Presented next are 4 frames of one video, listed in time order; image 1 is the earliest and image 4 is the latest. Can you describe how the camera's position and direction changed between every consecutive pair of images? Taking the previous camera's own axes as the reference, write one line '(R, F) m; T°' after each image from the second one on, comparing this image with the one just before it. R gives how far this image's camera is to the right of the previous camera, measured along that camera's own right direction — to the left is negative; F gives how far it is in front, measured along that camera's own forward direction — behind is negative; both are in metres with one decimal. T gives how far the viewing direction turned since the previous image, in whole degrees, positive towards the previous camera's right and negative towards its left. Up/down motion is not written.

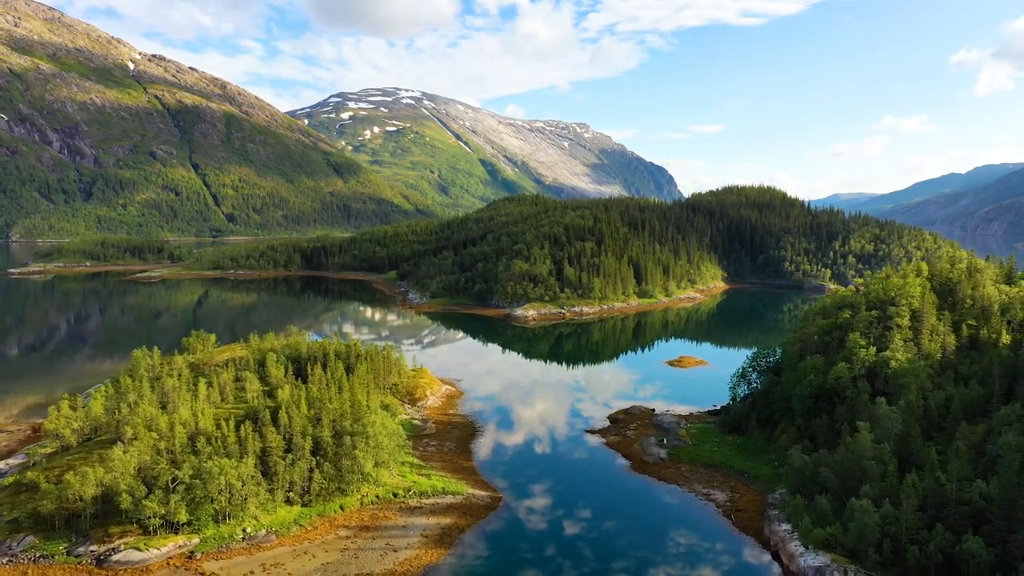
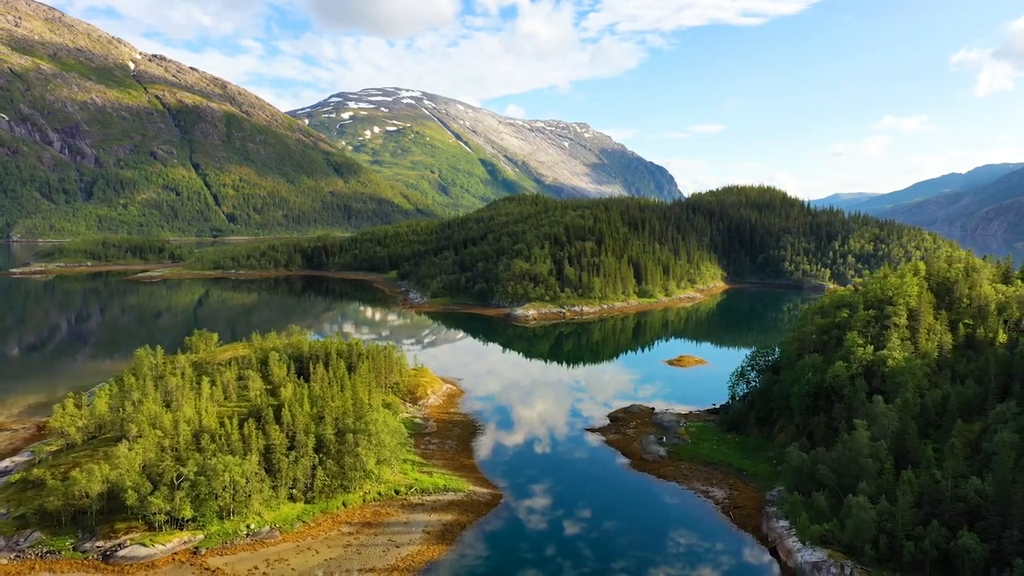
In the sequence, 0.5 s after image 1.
(0.0, -0.4) m; 0°
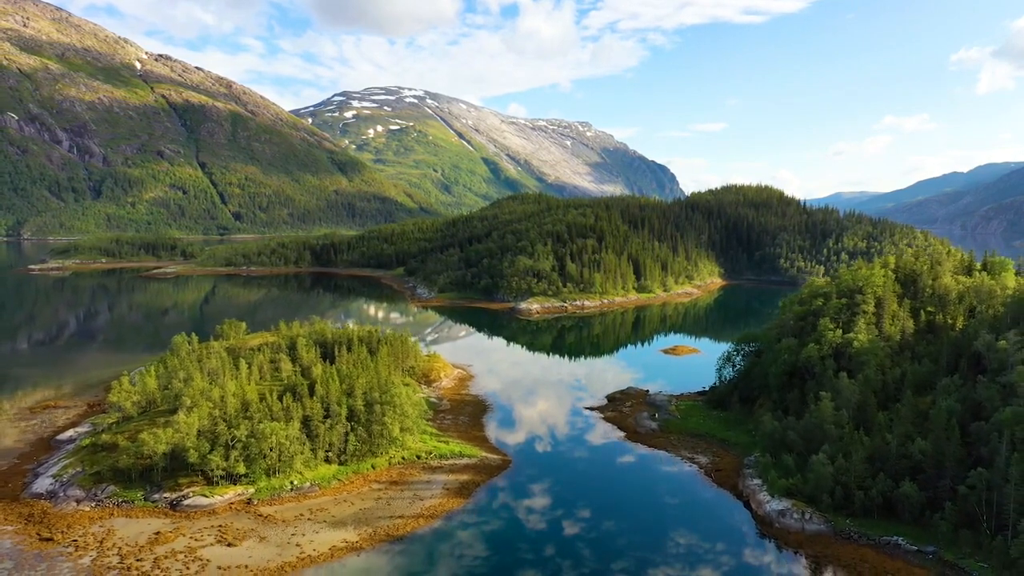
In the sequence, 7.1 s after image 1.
(-0.5, -5.2) m; 0°
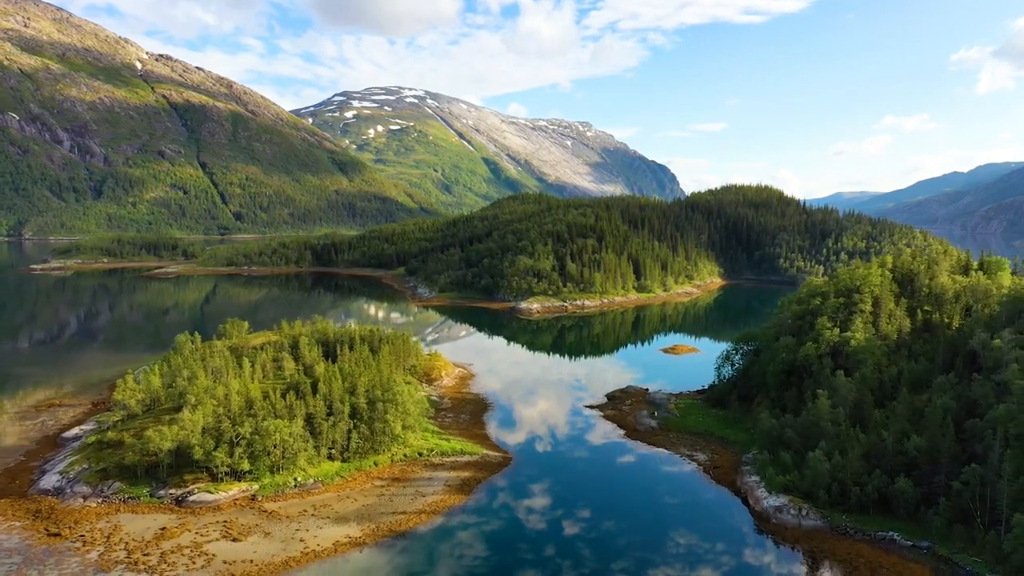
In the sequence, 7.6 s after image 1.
(0.0, -0.5) m; 0°
